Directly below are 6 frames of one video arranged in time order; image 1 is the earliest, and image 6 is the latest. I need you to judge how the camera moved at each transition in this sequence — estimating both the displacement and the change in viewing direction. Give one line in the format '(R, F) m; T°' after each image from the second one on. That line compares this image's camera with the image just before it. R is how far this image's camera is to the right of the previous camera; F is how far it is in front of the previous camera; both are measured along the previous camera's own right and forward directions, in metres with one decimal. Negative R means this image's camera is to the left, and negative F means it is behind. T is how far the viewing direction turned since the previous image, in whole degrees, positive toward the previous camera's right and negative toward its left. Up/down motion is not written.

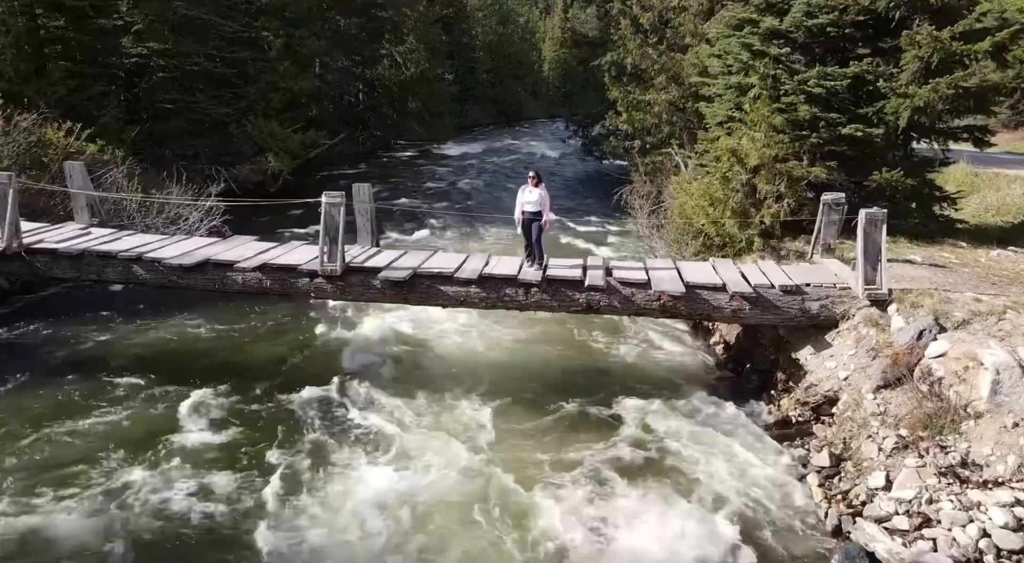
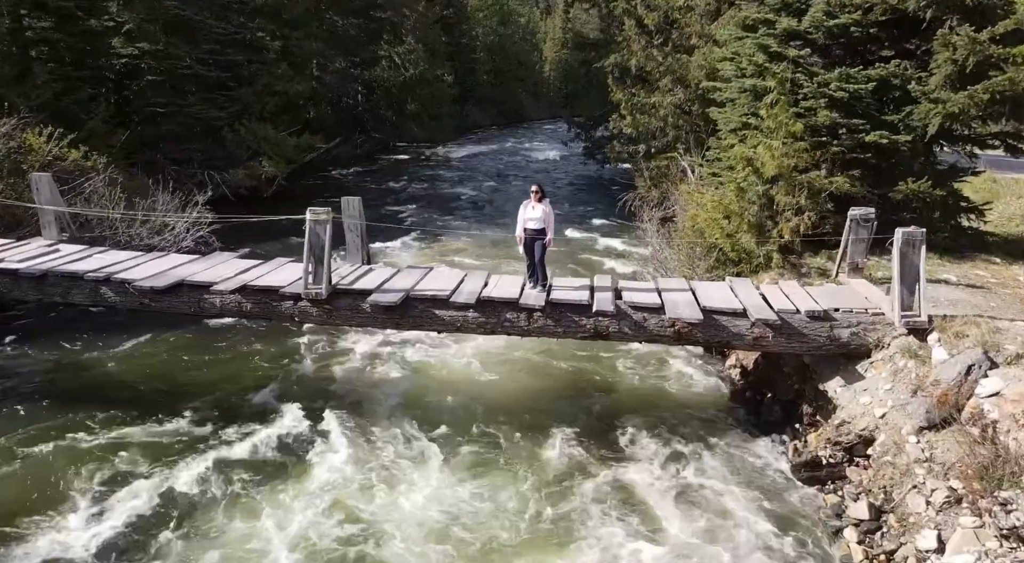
(0.0, +0.7) m; 0°
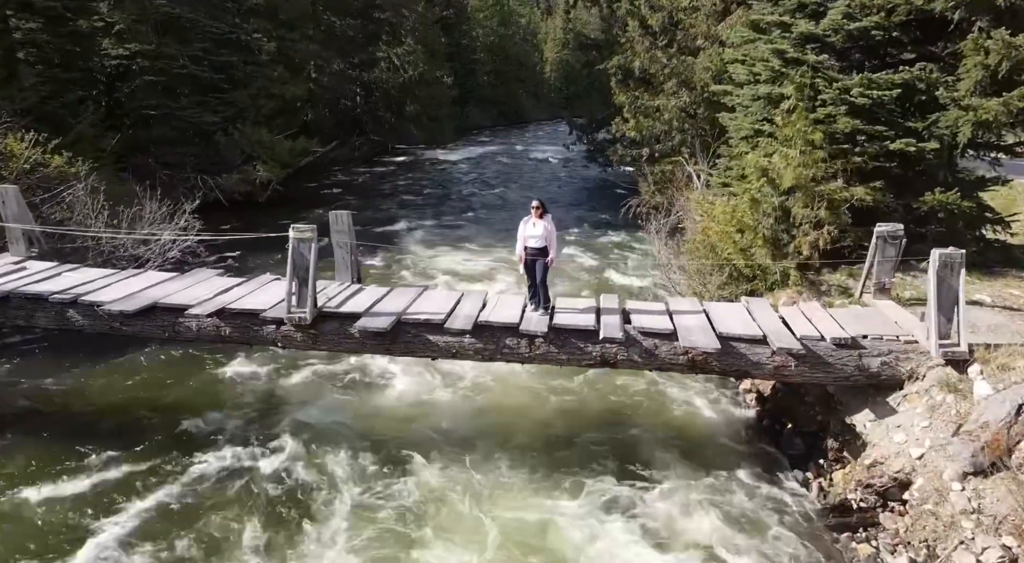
(0.0, +0.6) m; 0°
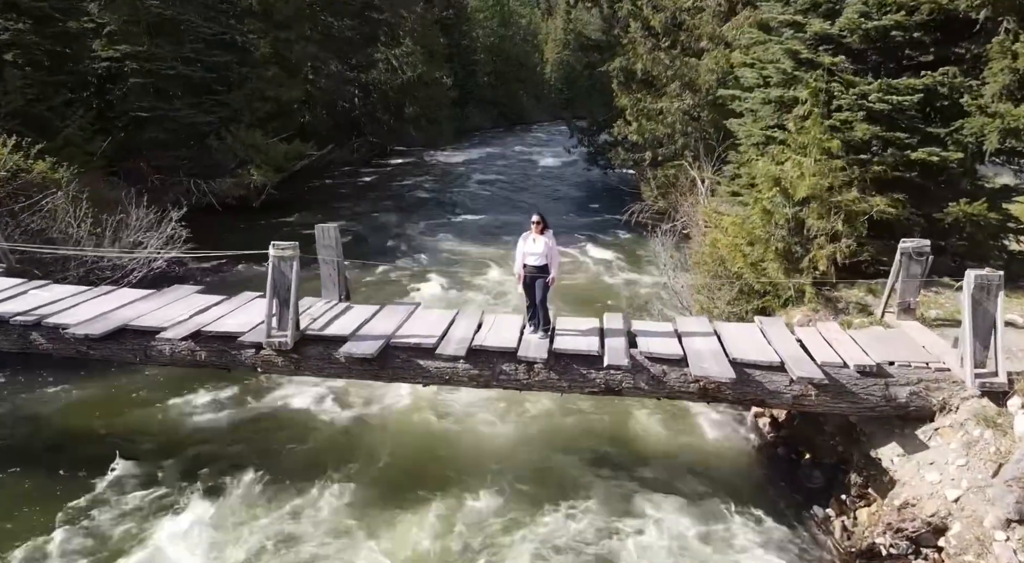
(0.0, +0.6) m; 0°
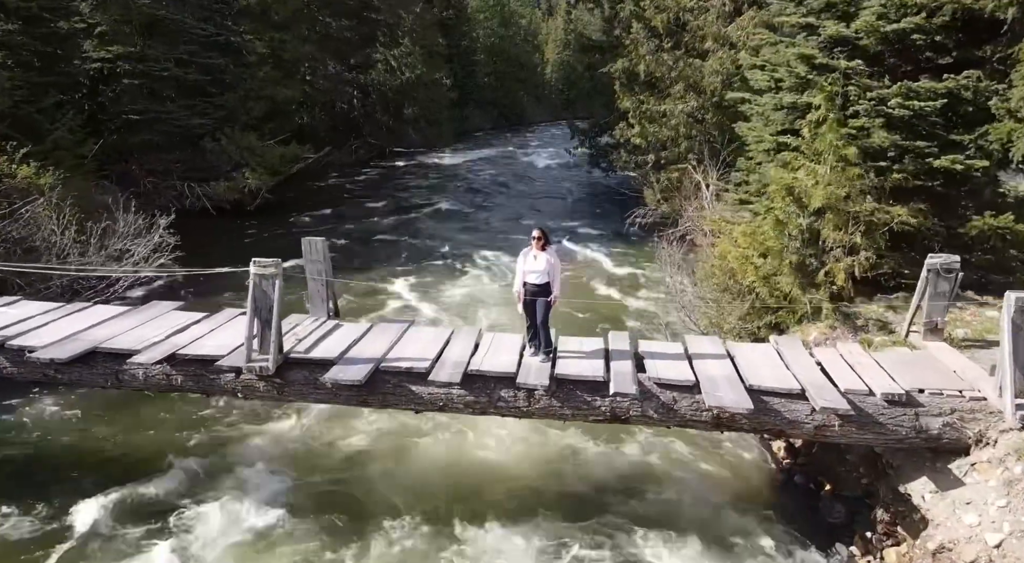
(0.0, +0.5) m; 0°
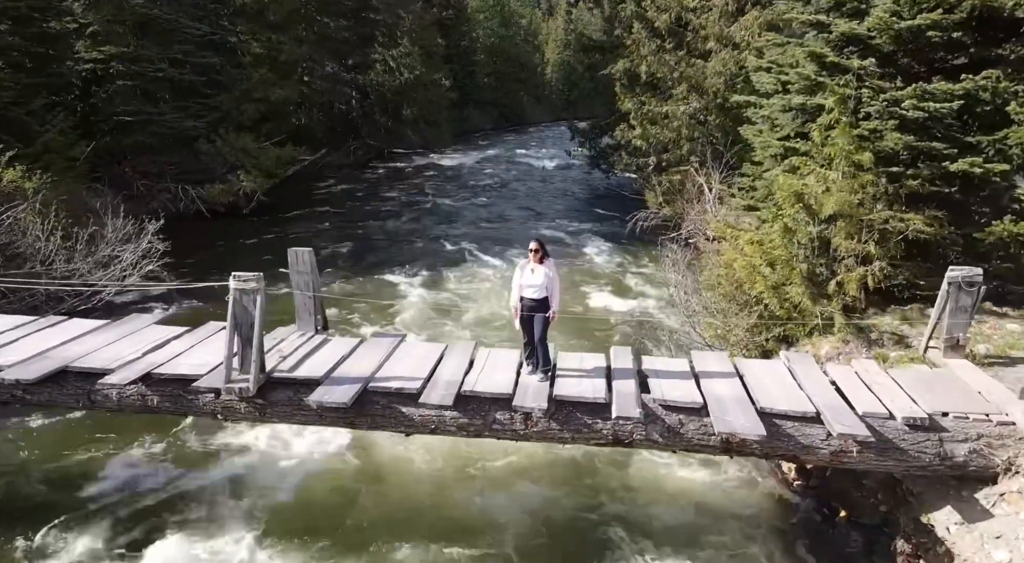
(0.0, +0.4) m; 0°
